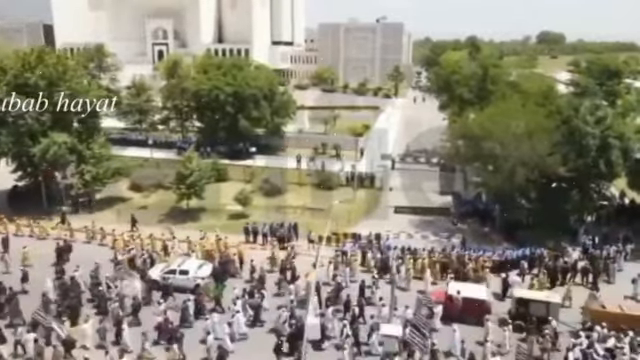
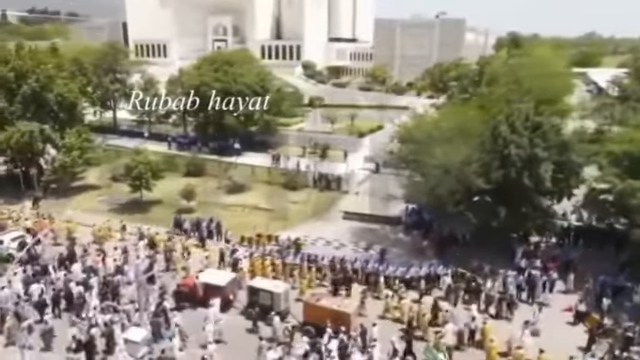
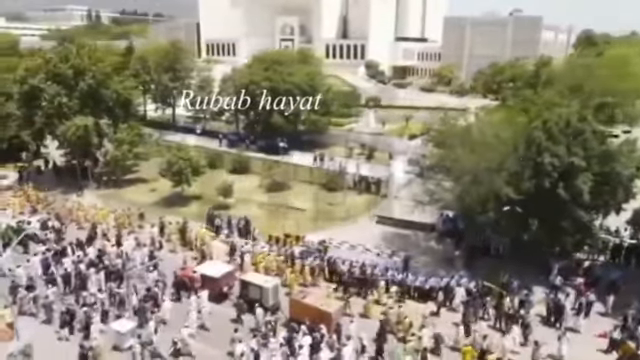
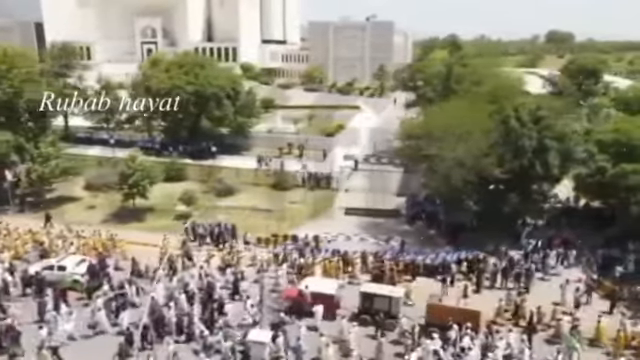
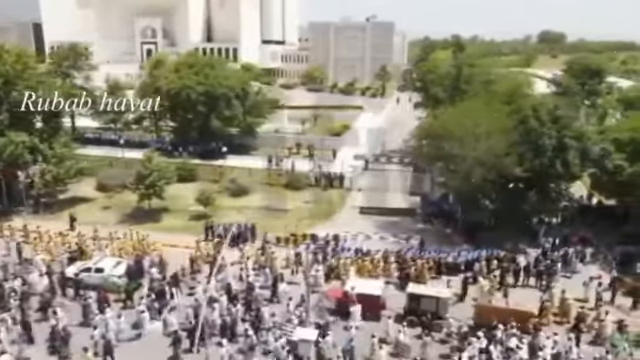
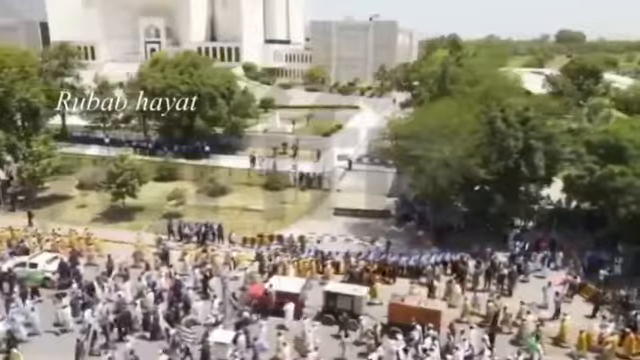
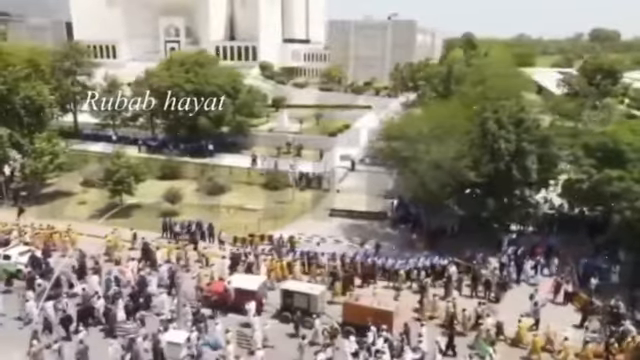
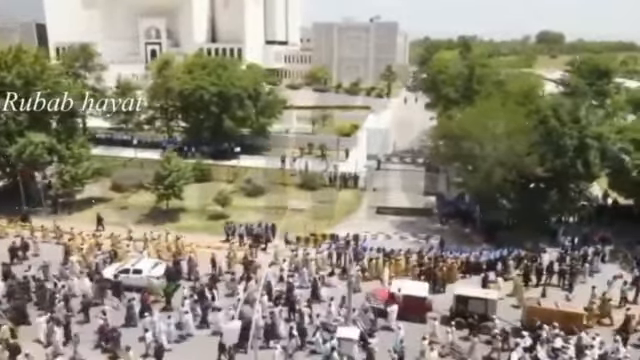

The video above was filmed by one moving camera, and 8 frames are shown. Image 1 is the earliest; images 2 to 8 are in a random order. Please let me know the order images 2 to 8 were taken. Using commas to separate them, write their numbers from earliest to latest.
8, 5, 4, 6, 7, 2, 3
